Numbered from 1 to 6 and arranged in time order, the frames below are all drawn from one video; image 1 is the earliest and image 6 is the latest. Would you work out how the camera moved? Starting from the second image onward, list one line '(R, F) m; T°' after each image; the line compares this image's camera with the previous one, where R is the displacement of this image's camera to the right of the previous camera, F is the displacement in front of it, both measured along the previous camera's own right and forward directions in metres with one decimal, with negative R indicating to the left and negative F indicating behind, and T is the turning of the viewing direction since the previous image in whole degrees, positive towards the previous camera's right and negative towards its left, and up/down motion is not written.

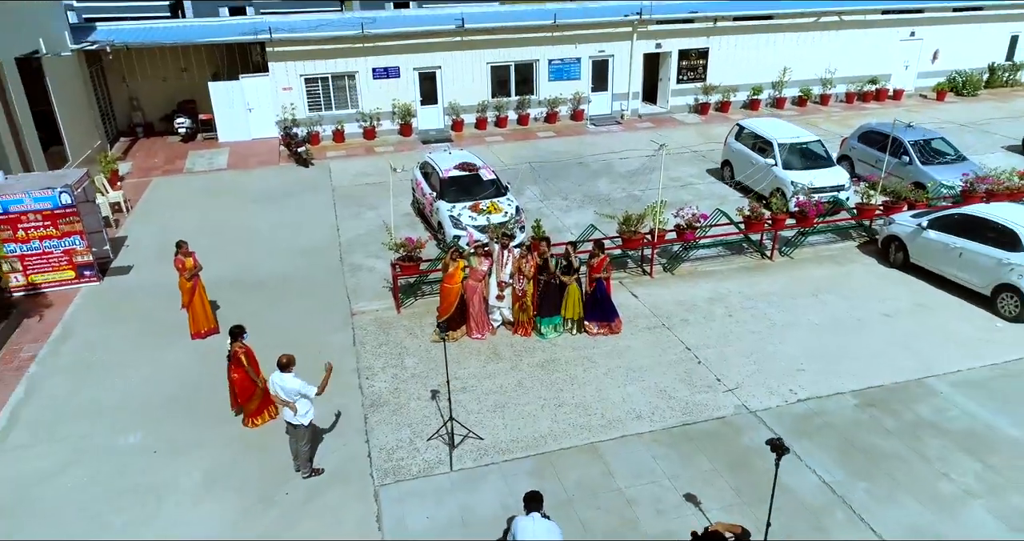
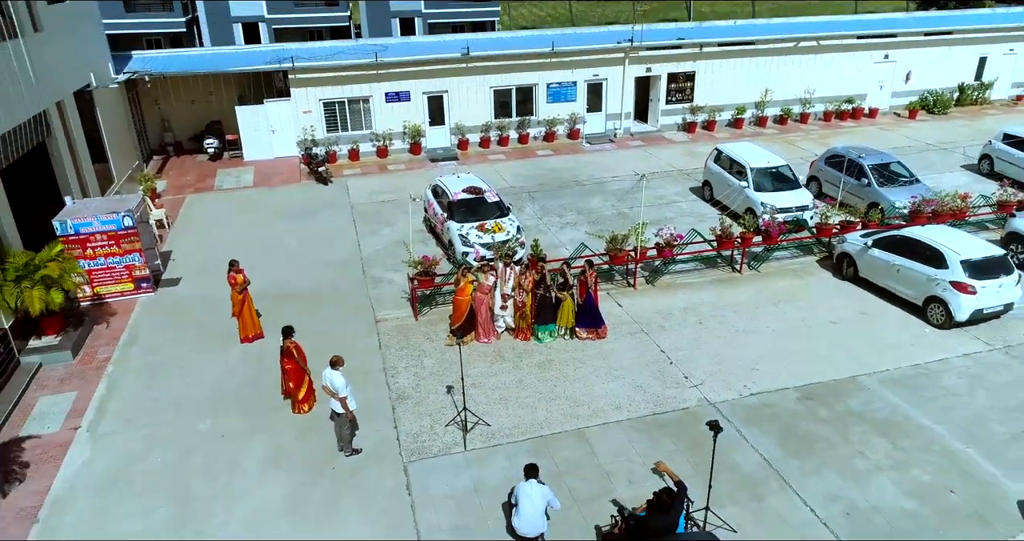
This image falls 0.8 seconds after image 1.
(0.0, -1.7) m; 0°
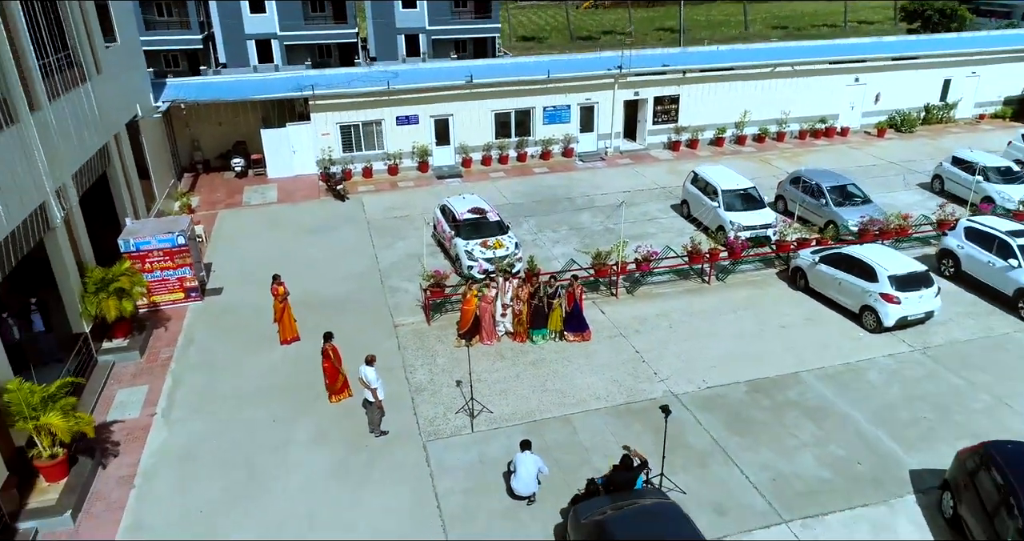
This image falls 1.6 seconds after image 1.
(0.0, -2.1) m; 0°
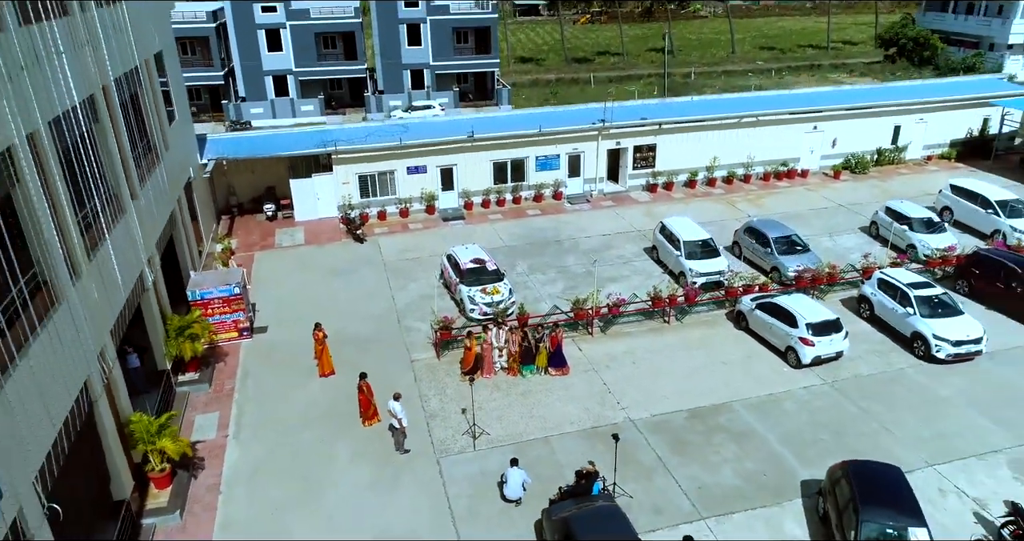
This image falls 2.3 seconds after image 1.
(+0.1, -3.3) m; 0°
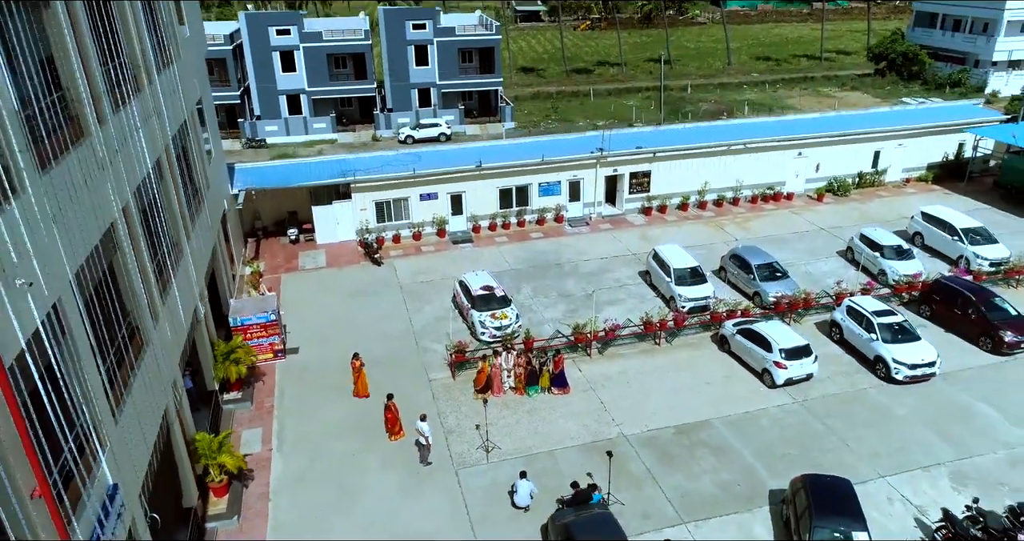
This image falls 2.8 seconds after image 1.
(-0.2, -2.1) m; 0°
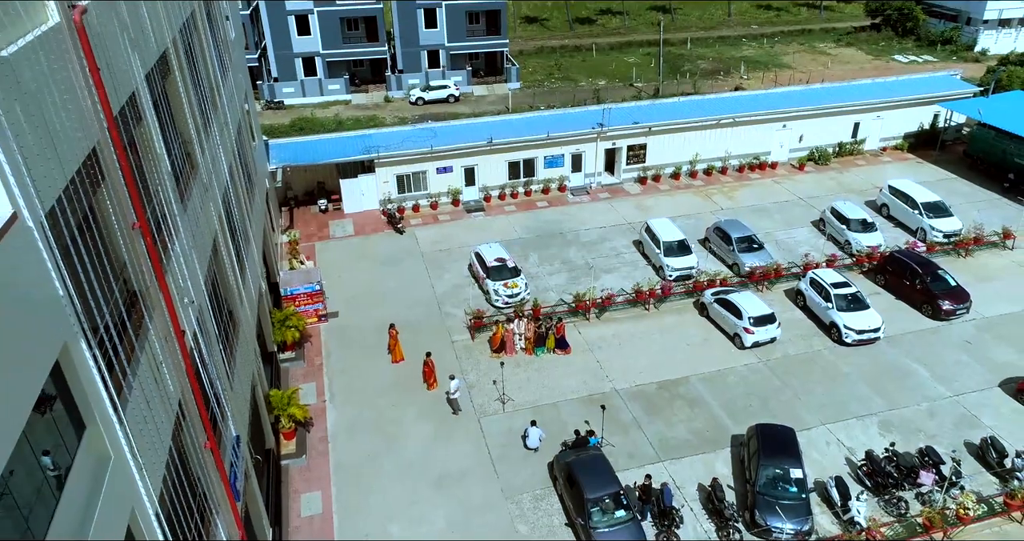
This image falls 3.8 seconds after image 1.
(-0.3, -3.2) m; 0°
